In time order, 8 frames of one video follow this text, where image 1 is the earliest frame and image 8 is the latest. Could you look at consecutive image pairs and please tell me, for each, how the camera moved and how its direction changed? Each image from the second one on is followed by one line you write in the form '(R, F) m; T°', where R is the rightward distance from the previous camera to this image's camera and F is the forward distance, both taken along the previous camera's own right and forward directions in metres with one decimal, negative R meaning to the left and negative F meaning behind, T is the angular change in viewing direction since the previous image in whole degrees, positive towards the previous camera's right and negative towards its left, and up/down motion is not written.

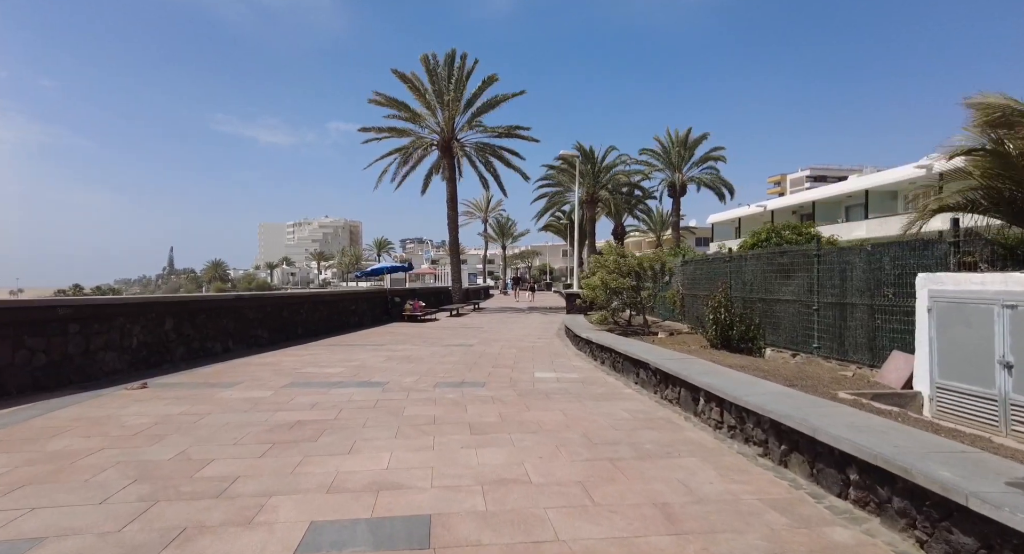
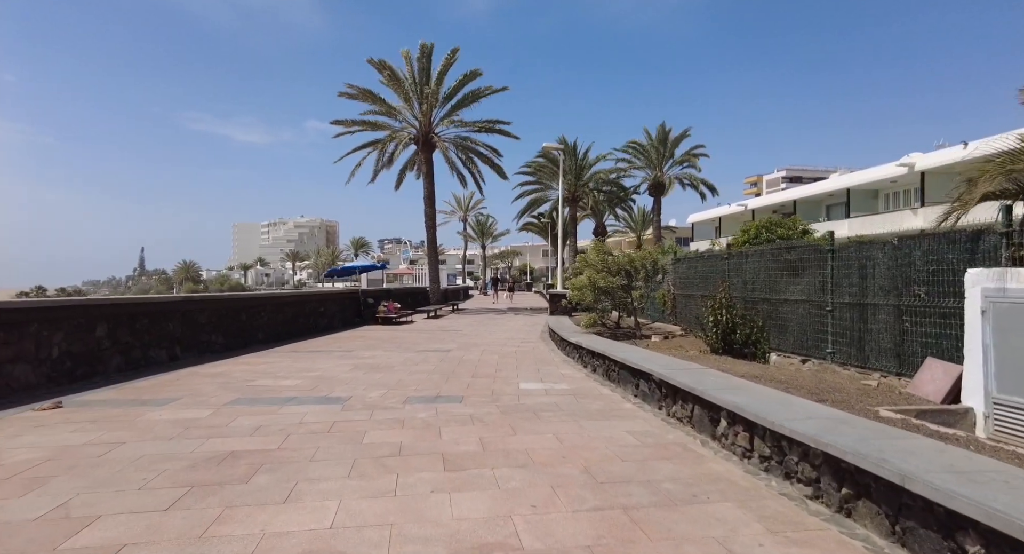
(0.0, +1.0) m; +2°
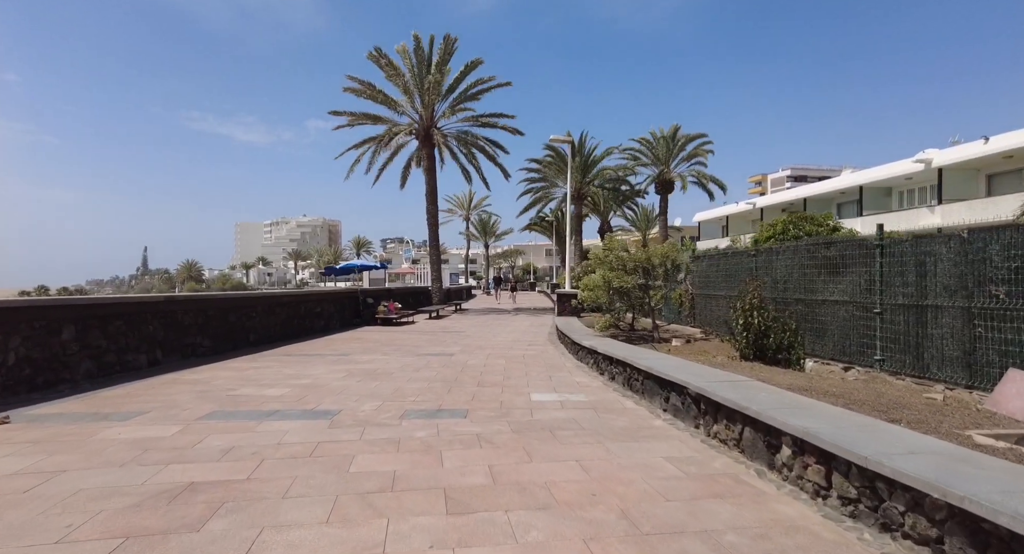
(-0.1, +0.8) m; 0°
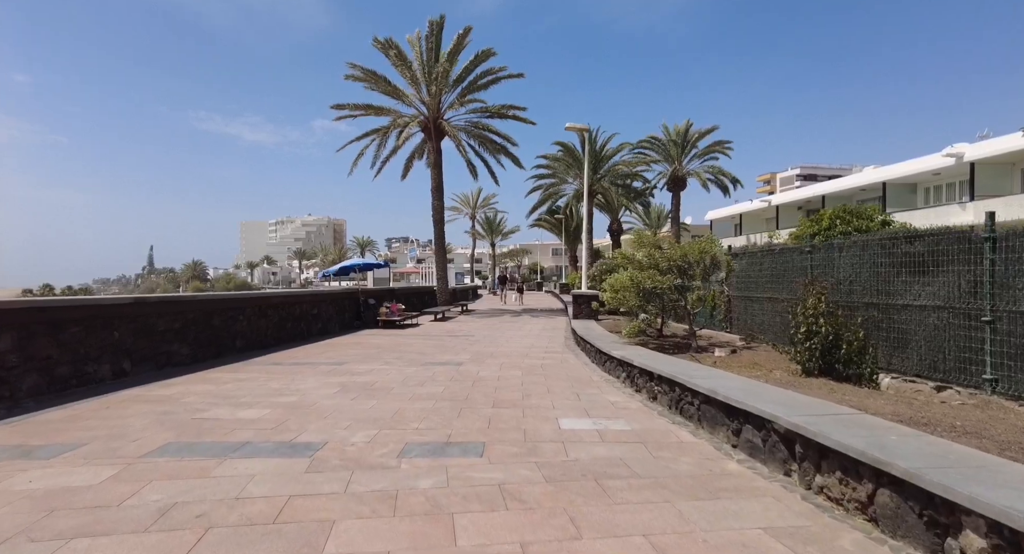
(-0.2, +1.3) m; -1°
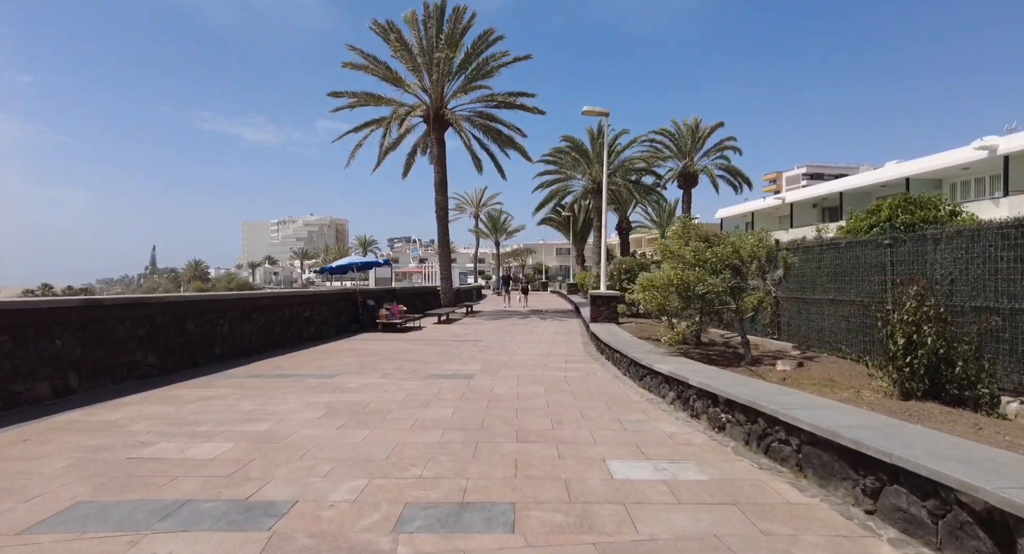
(-0.3, +1.5) m; 0°
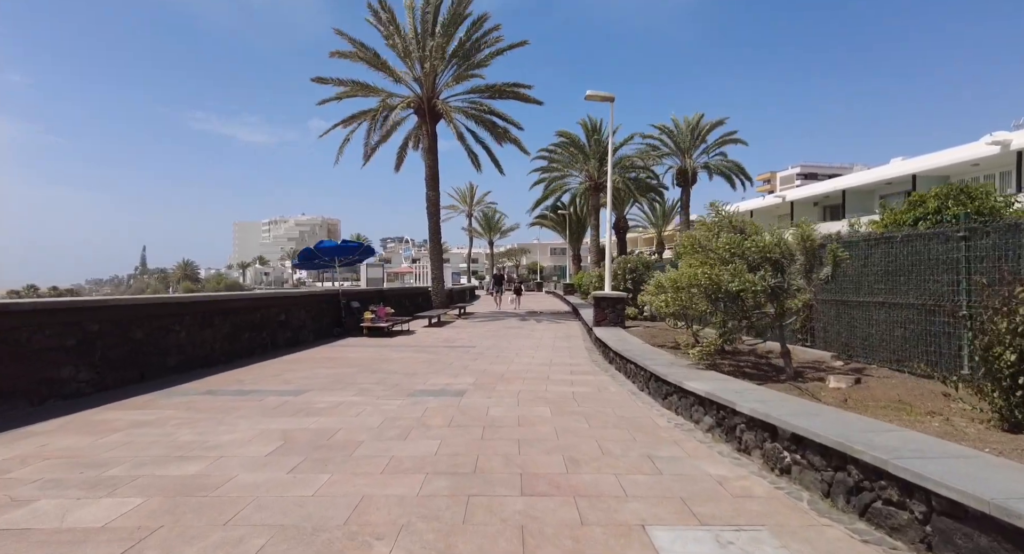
(-0.1, +1.3) m; +1°
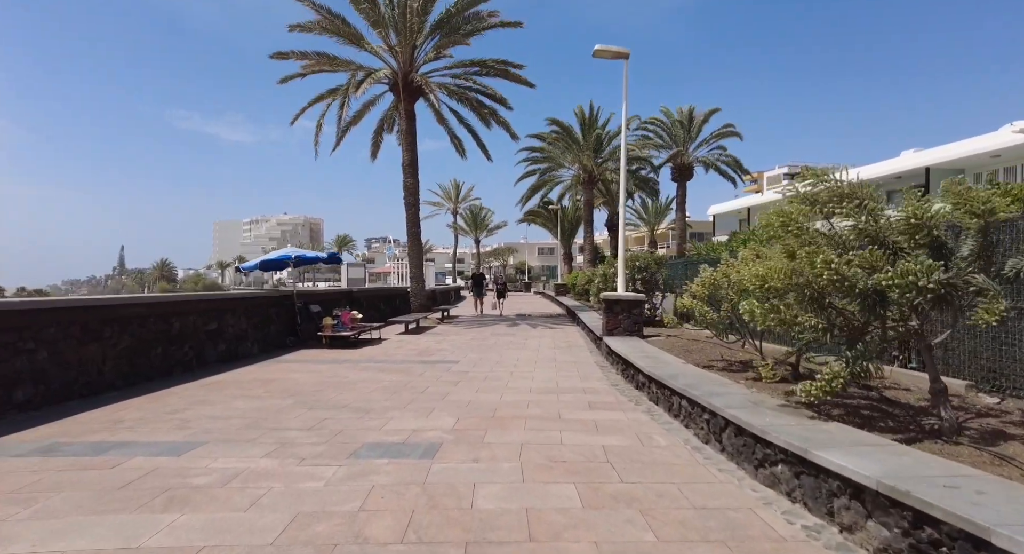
(-0.1, +2.6) m; +1°
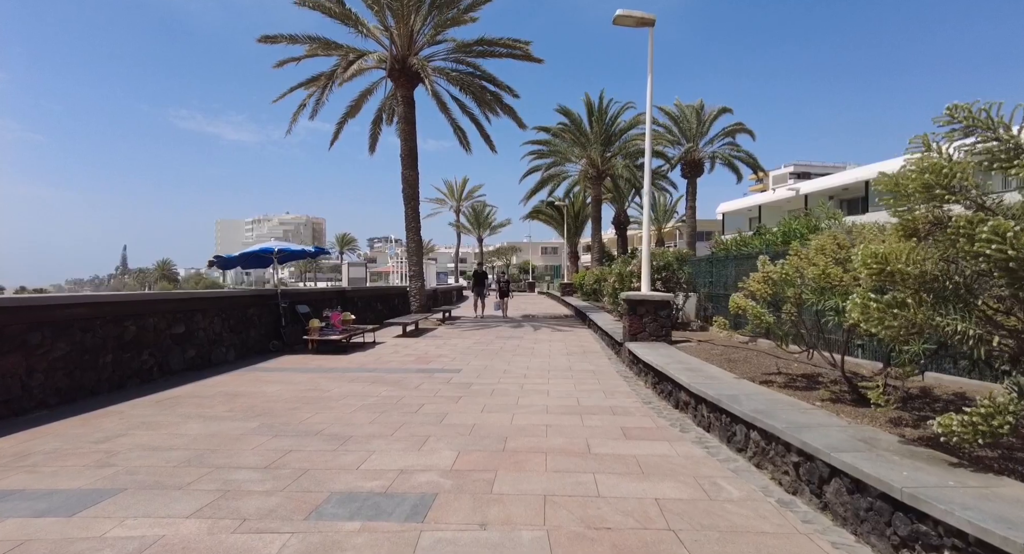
(-0.1, +1.4) m; 0°
